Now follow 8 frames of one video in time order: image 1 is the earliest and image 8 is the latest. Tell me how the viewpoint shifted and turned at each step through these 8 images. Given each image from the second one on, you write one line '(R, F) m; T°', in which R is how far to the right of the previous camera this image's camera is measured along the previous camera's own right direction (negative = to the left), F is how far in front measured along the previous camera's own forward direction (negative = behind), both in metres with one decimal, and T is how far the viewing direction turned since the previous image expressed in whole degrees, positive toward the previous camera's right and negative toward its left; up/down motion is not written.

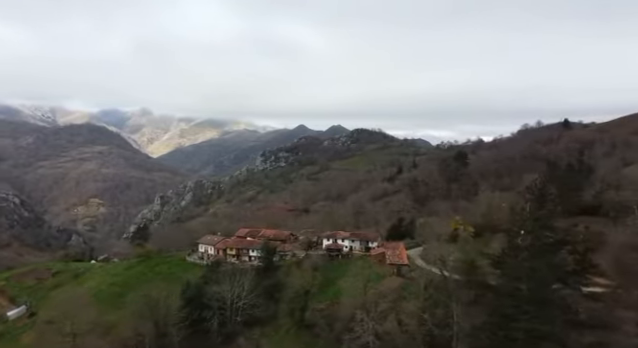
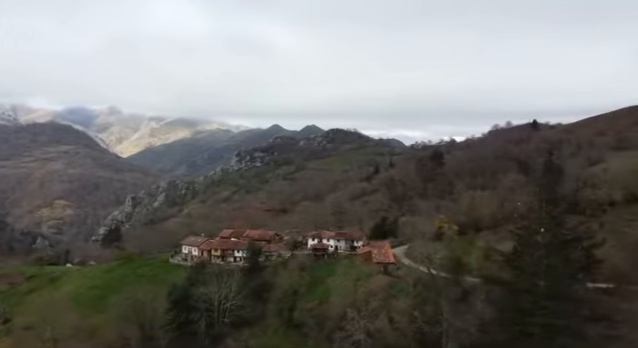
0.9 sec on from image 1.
(-1.7, -0.1) m; +3°
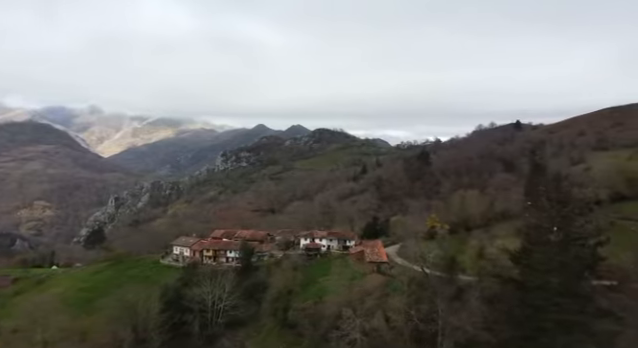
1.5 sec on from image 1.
(-1.1, -0.1) m; +2°
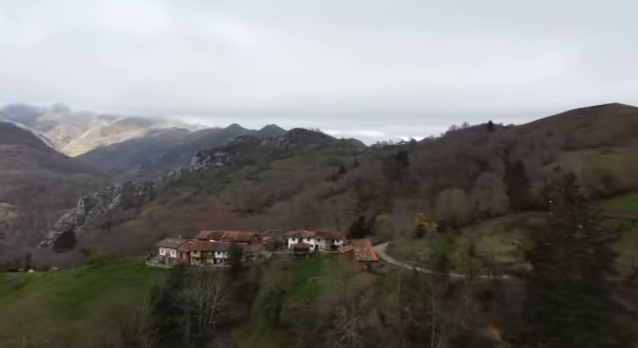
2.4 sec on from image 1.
(-2.1, -0.1) m; +3°
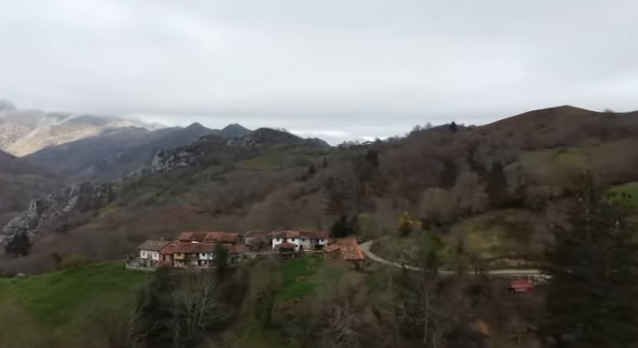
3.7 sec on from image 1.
(-3.3, -0.1) m; +5°
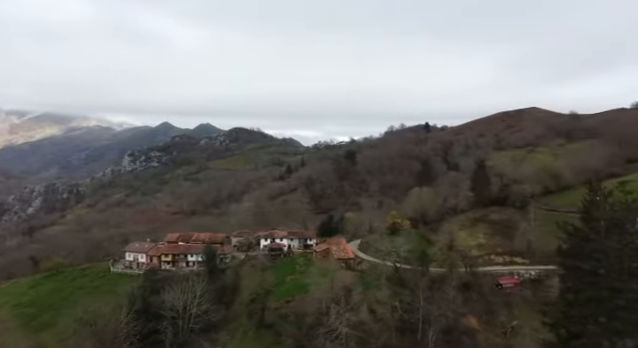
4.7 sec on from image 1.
(-2.5, -0.2) m; +4°
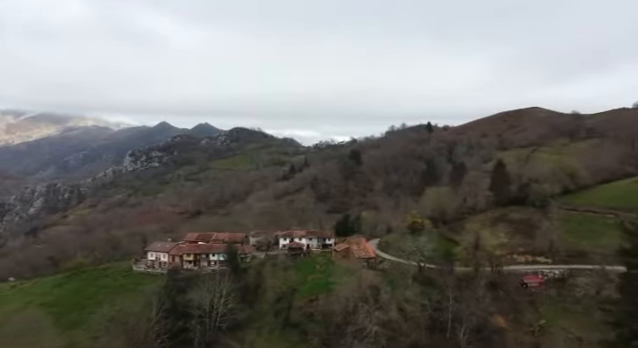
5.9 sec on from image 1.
(-3.3, -0.3) m; +1°
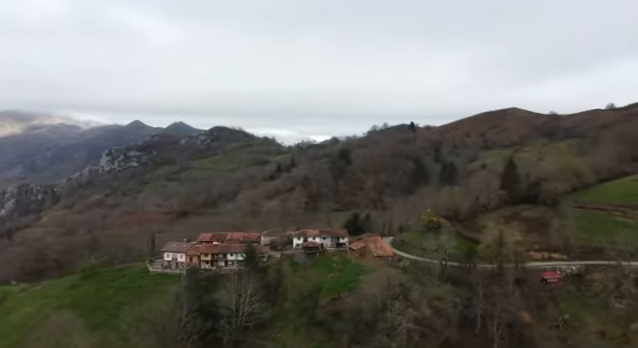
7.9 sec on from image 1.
(-6.0, +0.3) m; +3°
